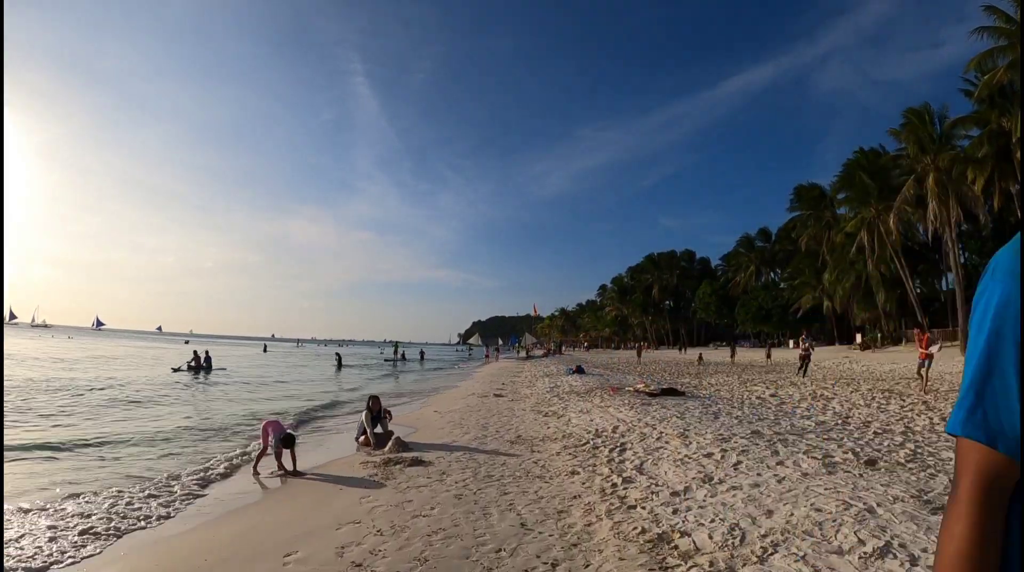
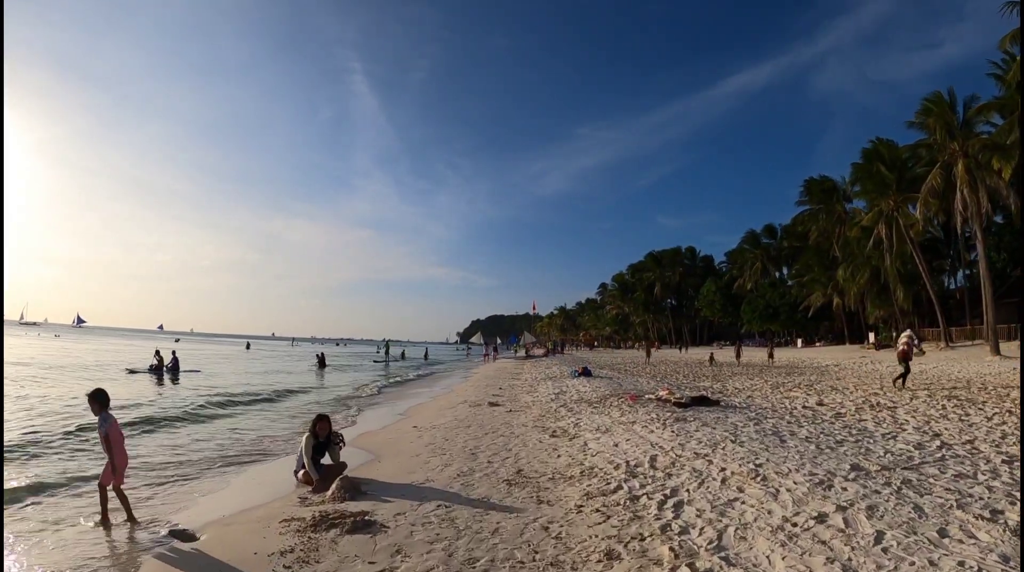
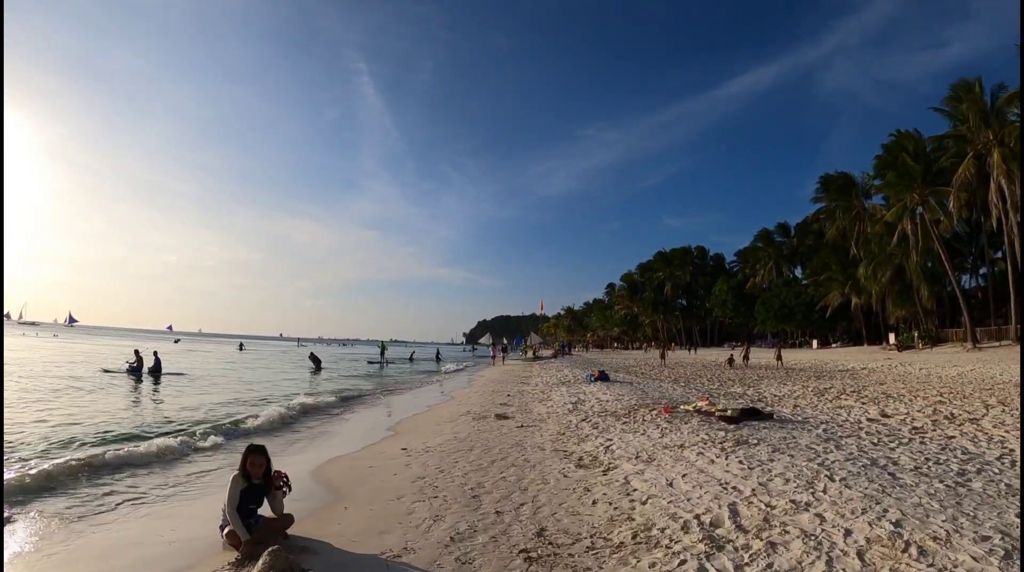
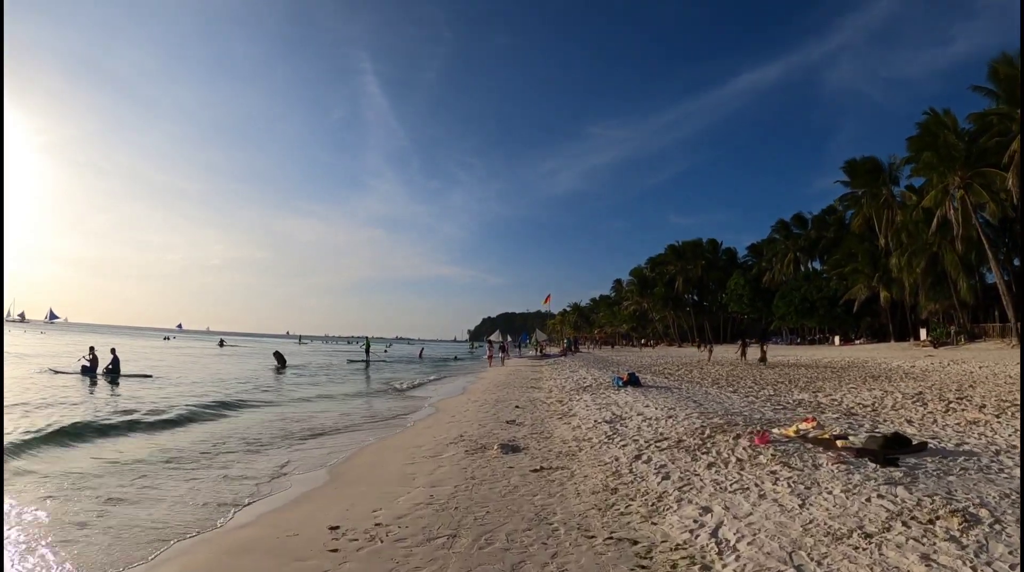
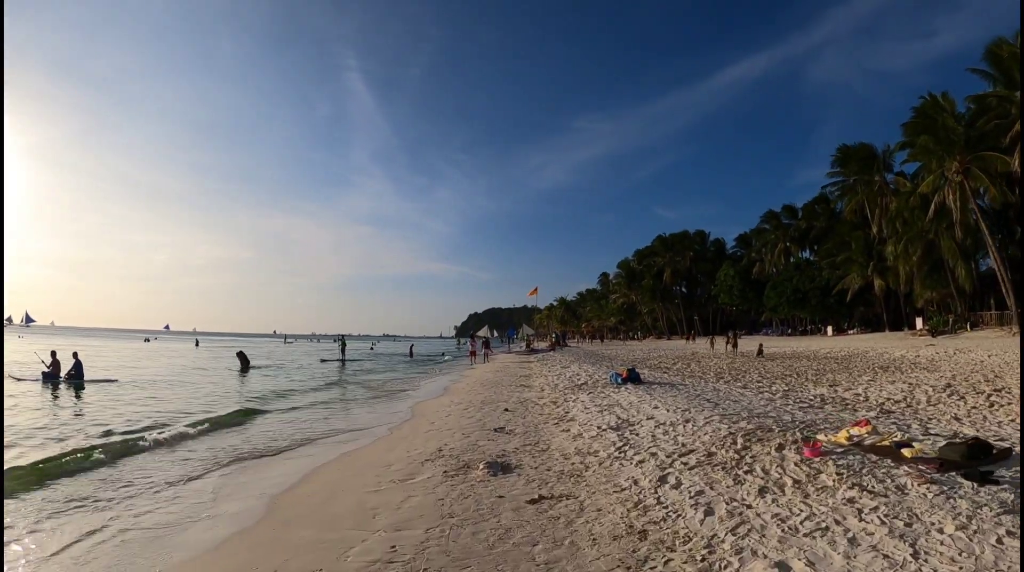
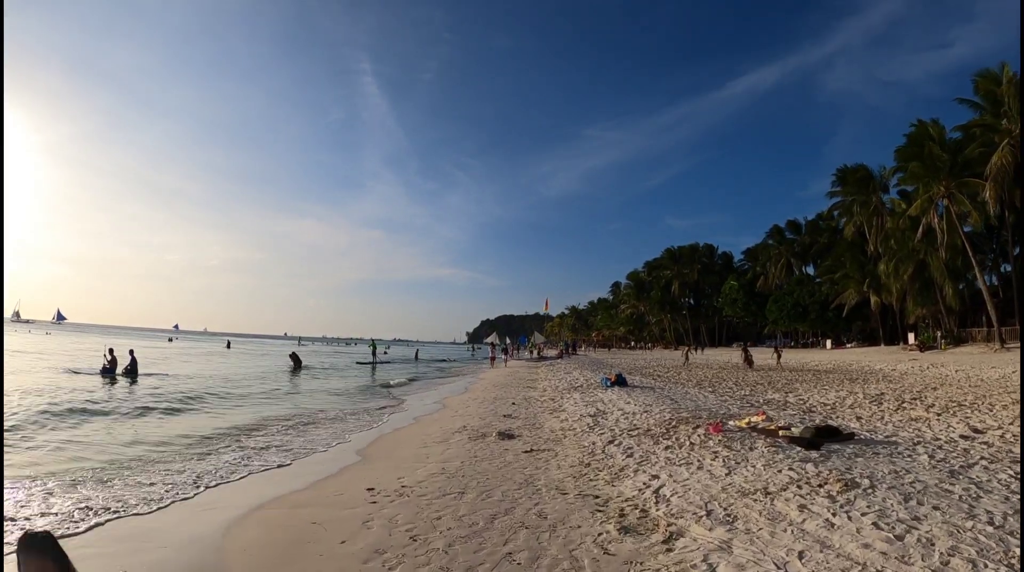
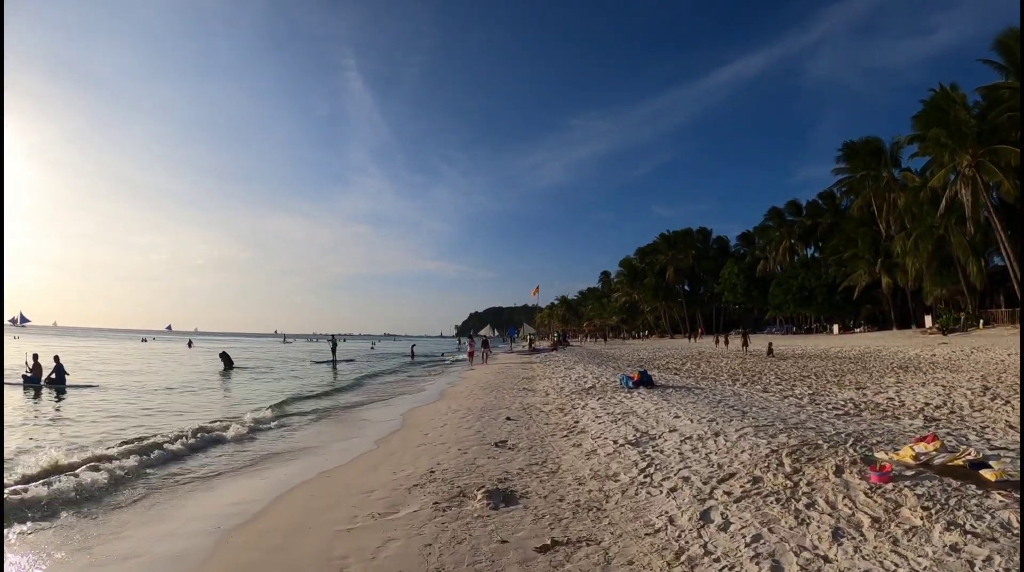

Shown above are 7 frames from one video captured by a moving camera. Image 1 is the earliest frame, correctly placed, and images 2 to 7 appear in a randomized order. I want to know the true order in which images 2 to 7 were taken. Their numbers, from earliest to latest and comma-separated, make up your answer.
2, 3, 6, 4, 5, 7
